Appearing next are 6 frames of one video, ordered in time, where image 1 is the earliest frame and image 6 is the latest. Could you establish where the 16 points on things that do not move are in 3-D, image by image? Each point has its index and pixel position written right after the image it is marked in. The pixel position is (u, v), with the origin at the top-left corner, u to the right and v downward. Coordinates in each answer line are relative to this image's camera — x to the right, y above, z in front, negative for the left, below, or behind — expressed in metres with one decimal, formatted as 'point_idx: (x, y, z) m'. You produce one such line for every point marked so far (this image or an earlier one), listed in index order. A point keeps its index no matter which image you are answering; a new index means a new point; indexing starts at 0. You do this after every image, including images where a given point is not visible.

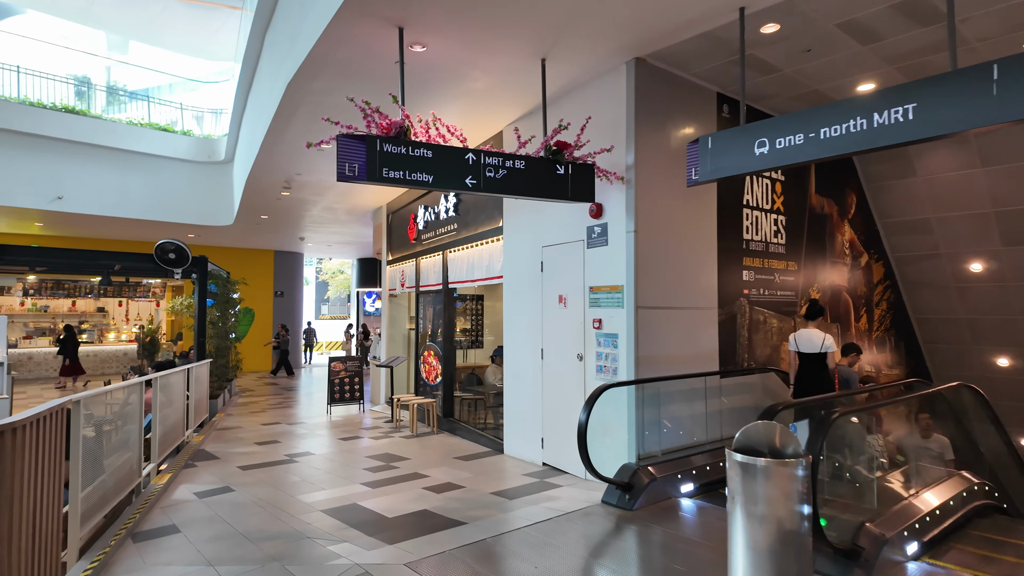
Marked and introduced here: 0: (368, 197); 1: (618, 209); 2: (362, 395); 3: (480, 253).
0: (-2.3, +1.4, +9.7) m
1: (+0.8, +0.6, +4.5) m
2: (-2.4, -1.7, +9.8) m
3: (-0.4, +0.4, +6.7) m
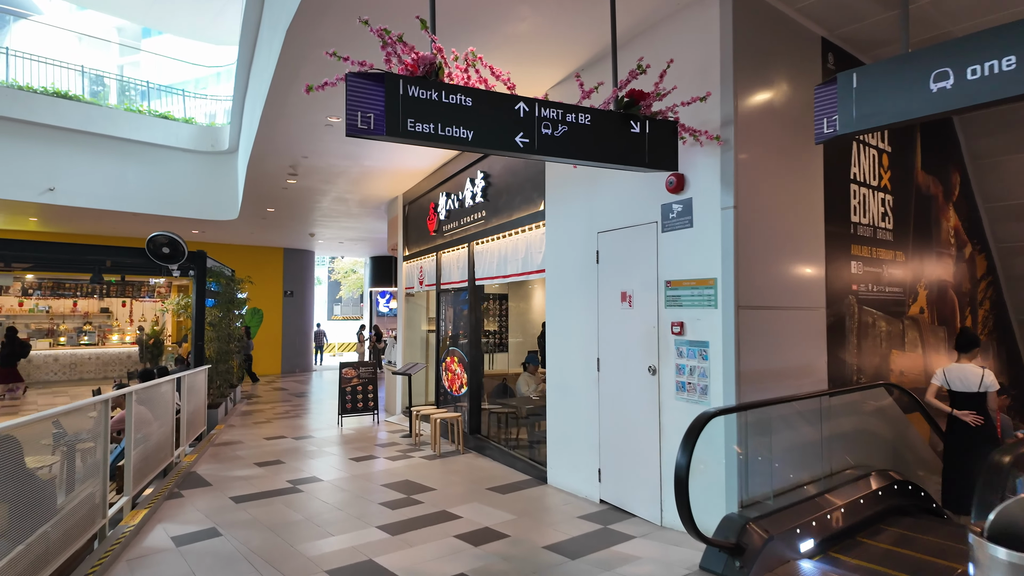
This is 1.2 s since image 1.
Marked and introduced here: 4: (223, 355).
0: (-1.9, +1.5, +8.7) m
1: (+1.1, +0.6, +3.5) m
2: (-2.0, -1.7, +8.9) m
3: (0.0, +0.4, +5.7) m
4: (-4.7, -1.1, +10.0) m
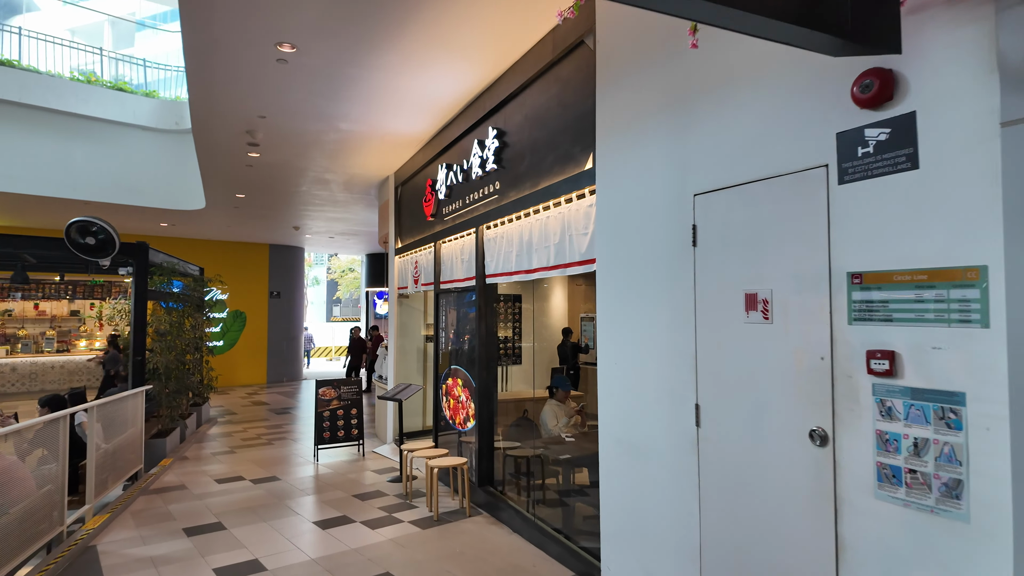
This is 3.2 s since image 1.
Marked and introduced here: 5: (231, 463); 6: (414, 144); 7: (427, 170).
0: (-1.7, +1.5, +7.0) m
1: (+1.3, +0.6, +1.7) m
2: (-1.8, -1.7, +7.2) m
3: (+0.2, +0.4, +3.9) m
4: (-4.5, -1.1, +8.3) m
5: (-3.2, -2.0, +7.0) m
6: (-1.0, +1.5, +6.3) m
7: (-0.9, +1.2, +6.5) m
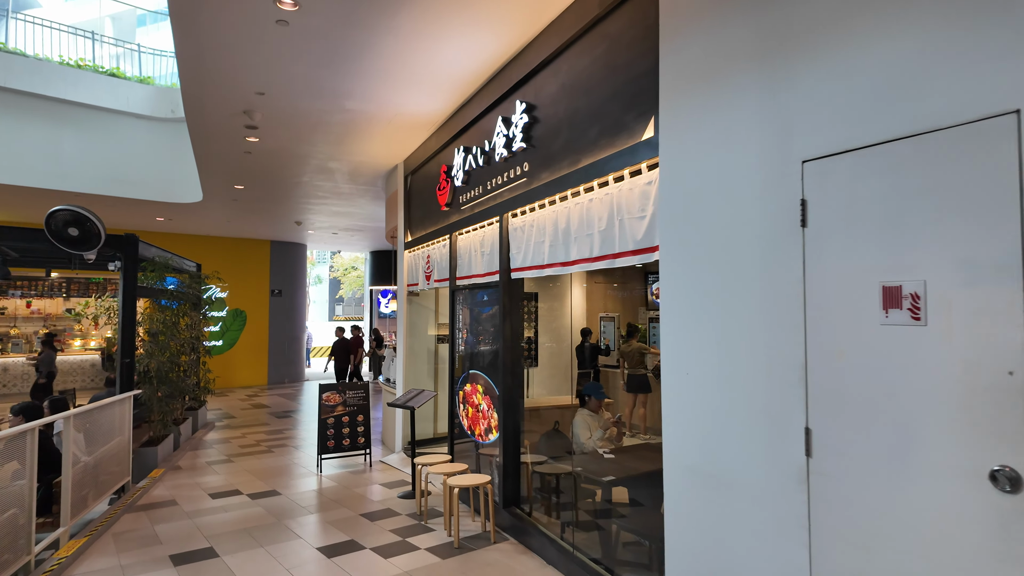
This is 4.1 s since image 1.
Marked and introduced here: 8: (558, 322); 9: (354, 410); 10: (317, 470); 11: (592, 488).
0: (-1.4, +1.5, +6.5) m
1: (+1.5, +0.6, +1.2) m
2: (-1.6, -1.7, +6.6) m
3: (+0.4, +0.4, +3.4) m
4: (-4.3, -1.0, +7.8) m
5: (-3.0, -2.0, +6.5) m
6: (-0.8, +1.5, +5.8) m
7: (-0.7, +1.3, +5.9) m
8: (+0.4, -0.2, +4.1) m
9: (-1.7, -1.3, +6.6) m
10: (-2.0, -1.9, +6.4) m
11: (+0.5, -1.2, +3.8) m
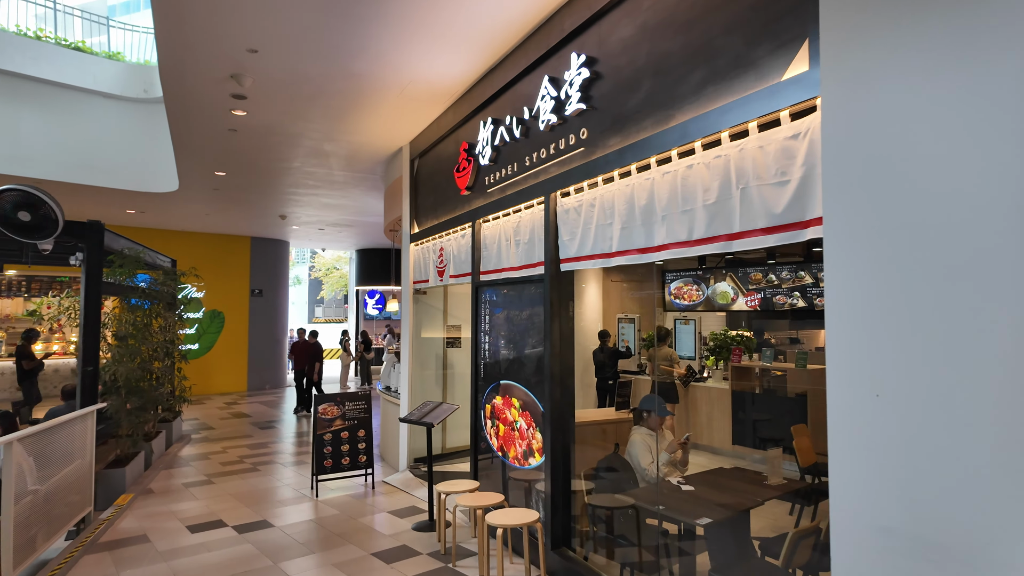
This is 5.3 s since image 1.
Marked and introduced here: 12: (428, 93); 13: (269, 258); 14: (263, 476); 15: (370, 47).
0: (-1.2, +1.5, +5.7) m
1: (+1.9, +0.7, +0.5) m
2: (-1.3, -1.6, +5.8) m
3: (+0.7, +0.5, +2.7) m
4: (-4.1, -1.0, +6.9) m
5: (-2.8, -1.9, +5.6) m
6: (-0.6, +1.6, +5.0) m
7: (-0.5, +1.3, +5.2) m
8: (+0.7, -0.2, +3.3) m
9: (-1.5, -1.3, +5.8) m
10: (-1.8, -1.9, +5.6) m
11: (+0.8, -1.2, +3.1) m
12: (-0.7, +1.6, +4.9) m
13: (-5.5, +0.7, +13.9) m
14: (-2.6, -2.0, +6.4) m
15: (-1.0, +1.6, +4.2) m
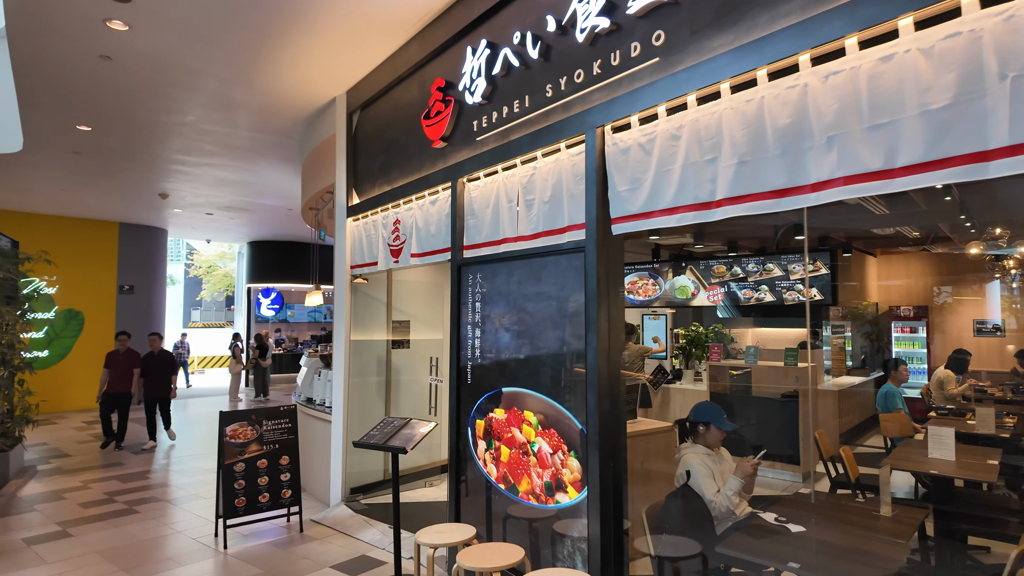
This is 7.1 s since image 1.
0: (-1.4, +1.7, +4.4) m
1: (+2.5, +0.8, -0.2) m
2: (-1.6, -1.5, +4.5) m
3: (+1.0, +0.6, +1.8) m
4: (-4.5, -0.9, +5.1) m
5: (-3.0, -1.8, +4.0) m
6: (-0.6, +1.7, +3.9) m
7: (-0.6, +1.4, +4.0) m
8: (+0.9, -0.1, +2.4) m
9: (-1.7, -1.2, +4.4) m
10: (-2.0, -1.7, +4.2) m
11: (+1.0, -1.1, +2.2) m
12: (-0.8, +1.7, +3.8) m
13: (-7.1, +0.8, +11.7) m
14: (-2.9, -1.8, +4.9) m
15: (-0.9, +1.8, +2.9) m
